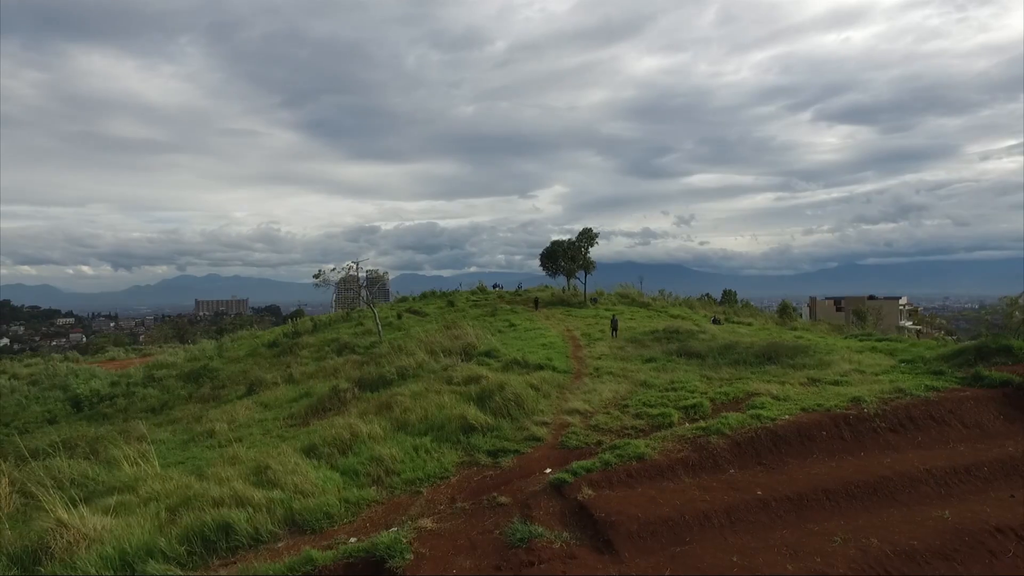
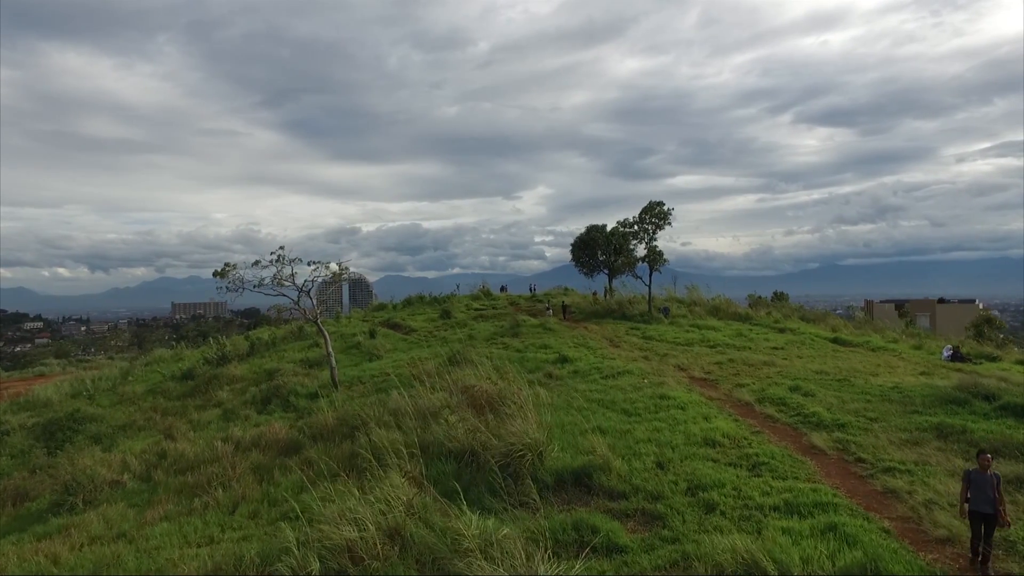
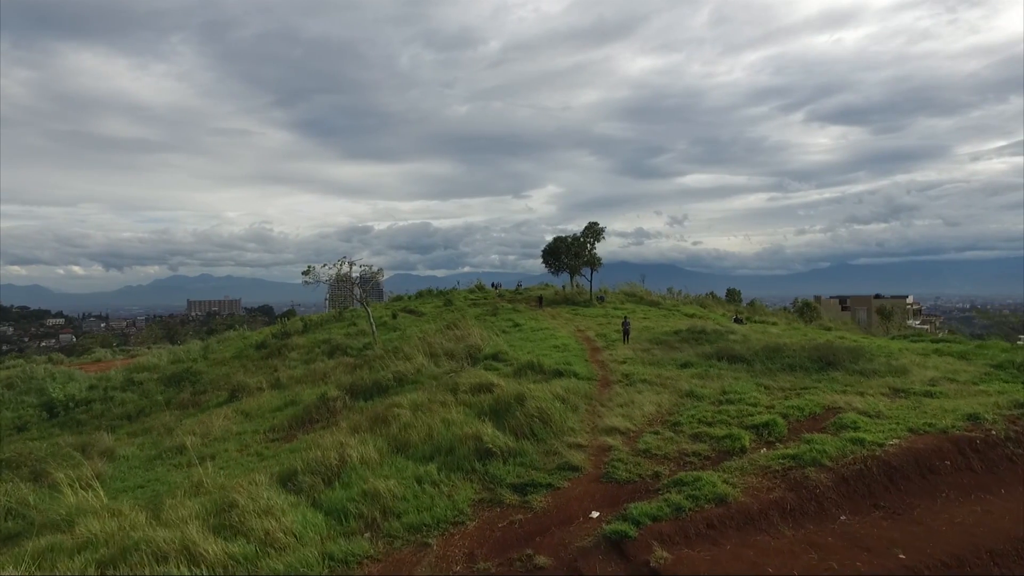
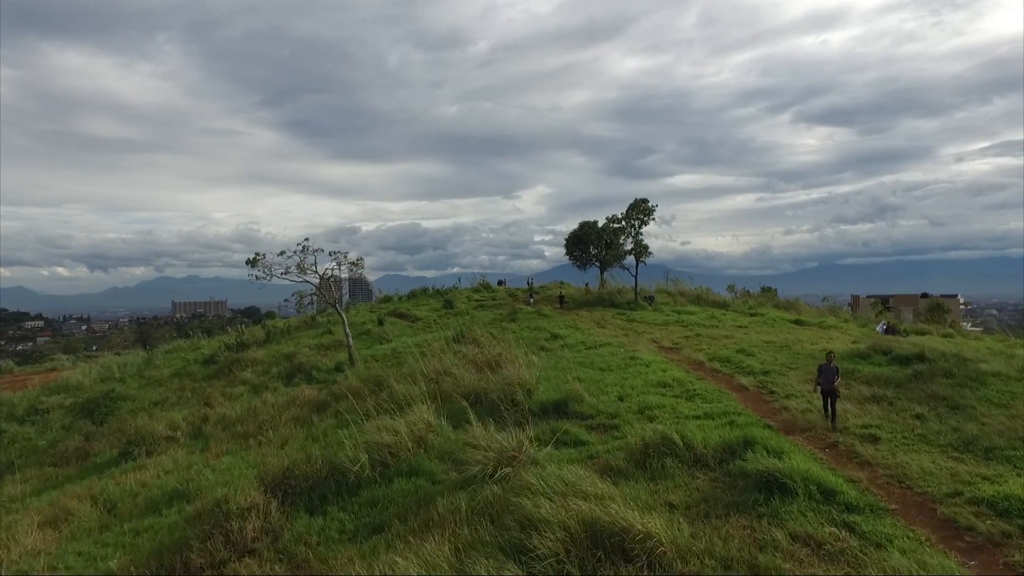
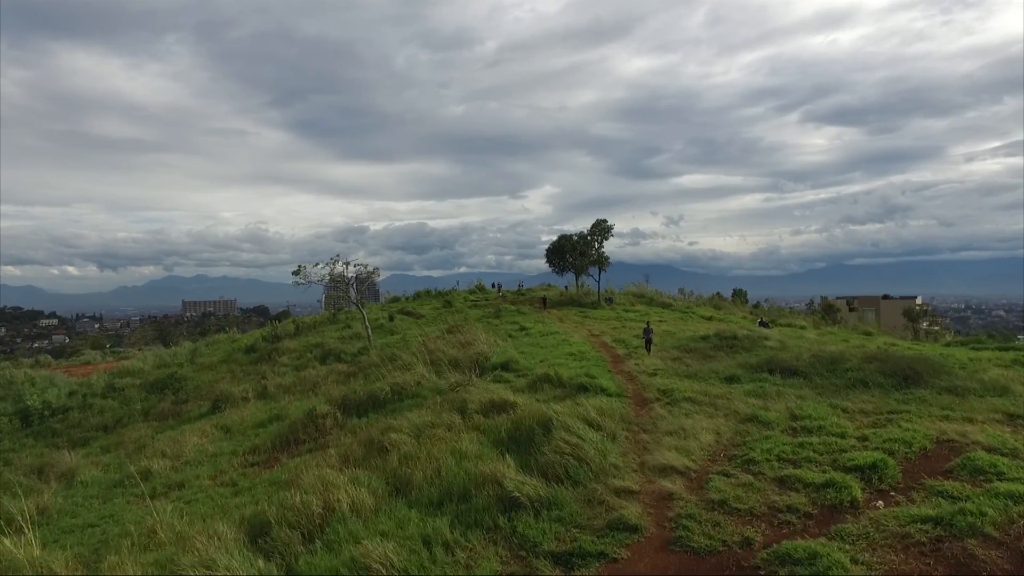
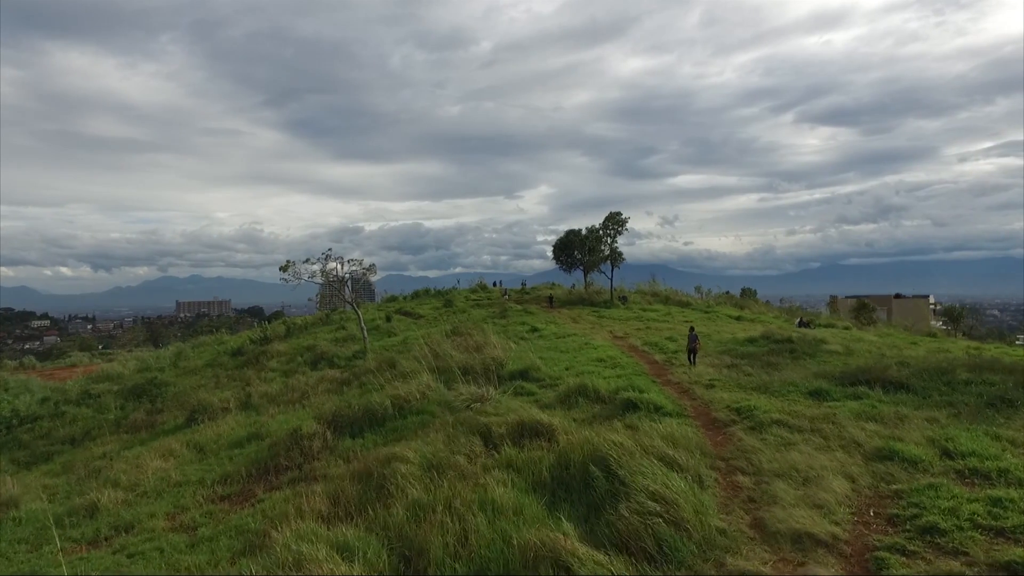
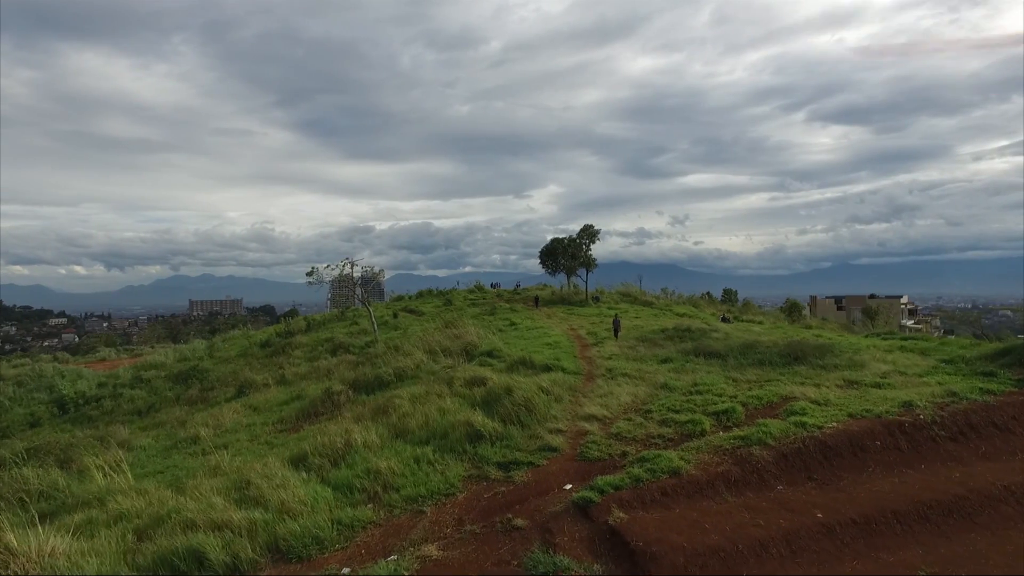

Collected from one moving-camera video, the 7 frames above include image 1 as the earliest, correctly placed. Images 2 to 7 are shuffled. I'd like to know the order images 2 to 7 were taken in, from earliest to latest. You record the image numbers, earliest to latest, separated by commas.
7, 3, 5, 6, 4, 2
